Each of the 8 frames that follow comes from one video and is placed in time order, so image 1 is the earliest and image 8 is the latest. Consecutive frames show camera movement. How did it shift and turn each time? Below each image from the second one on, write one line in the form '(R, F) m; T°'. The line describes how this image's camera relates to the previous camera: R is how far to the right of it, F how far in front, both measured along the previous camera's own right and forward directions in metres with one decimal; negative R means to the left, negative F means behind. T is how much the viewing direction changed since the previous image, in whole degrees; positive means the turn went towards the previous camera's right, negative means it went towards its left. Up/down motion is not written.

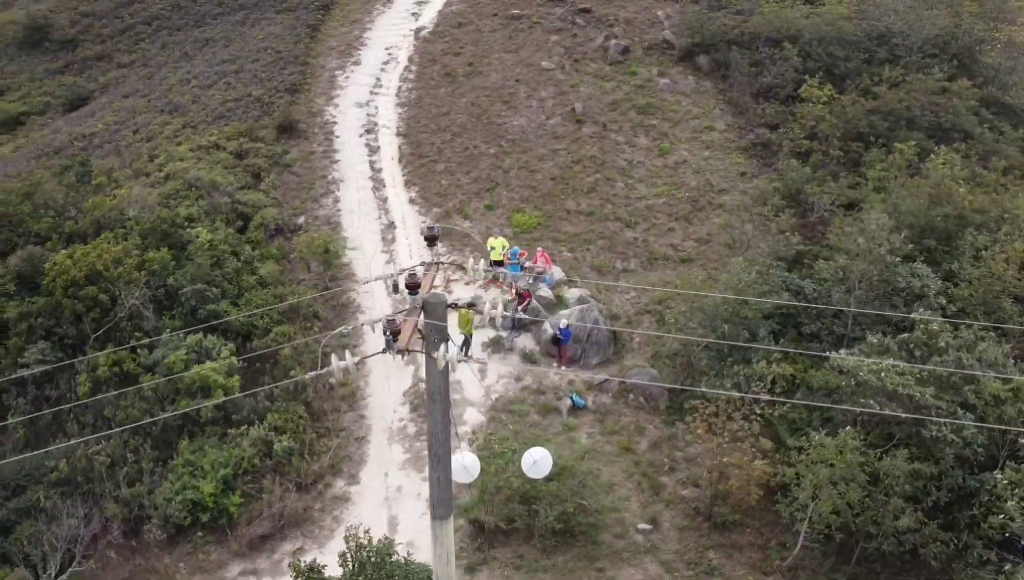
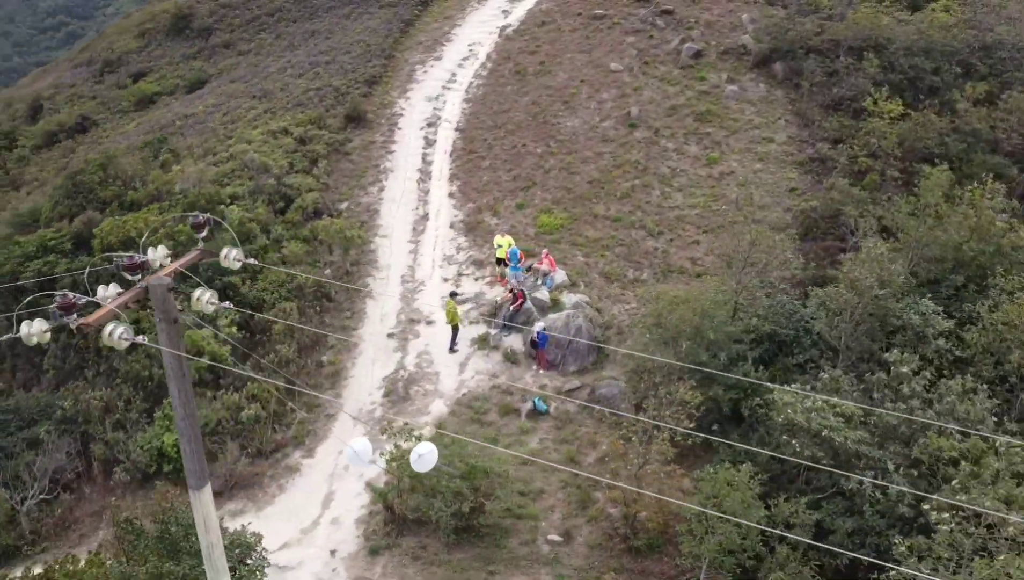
(+3.6, +0.3) m; -12°
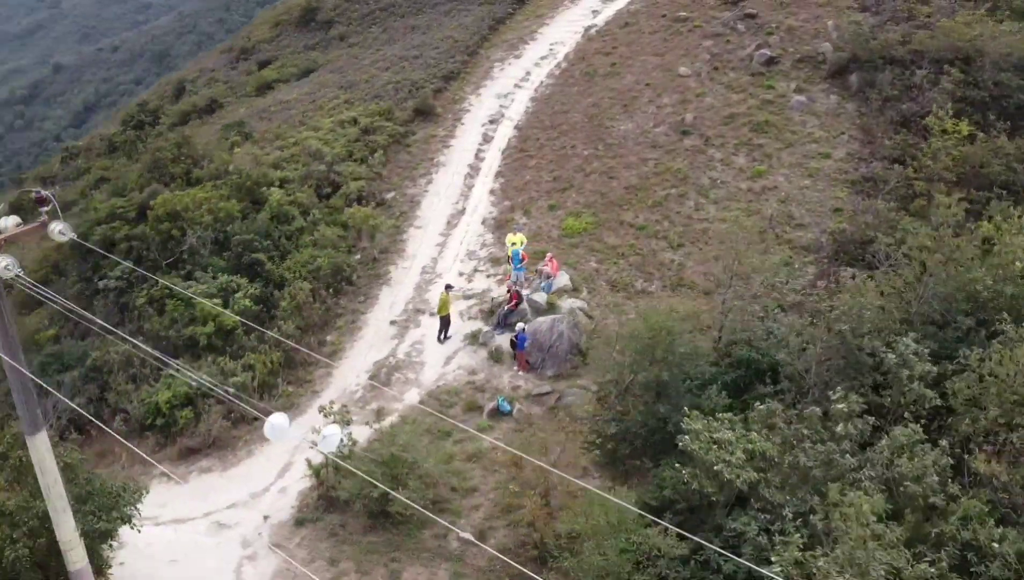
(+3.5, +0.3) m; -12°
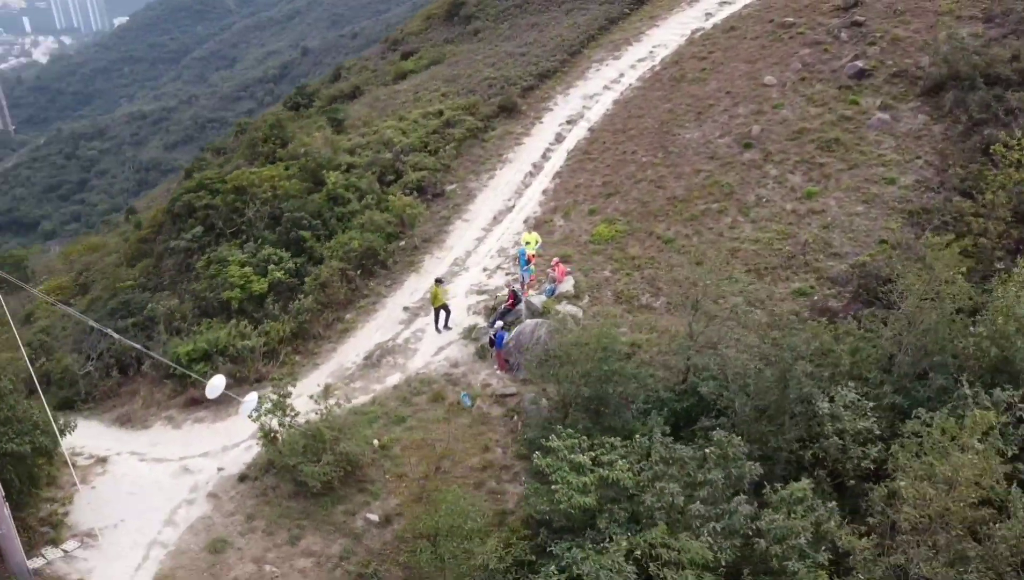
(+4.2, +0.4) m; -14°
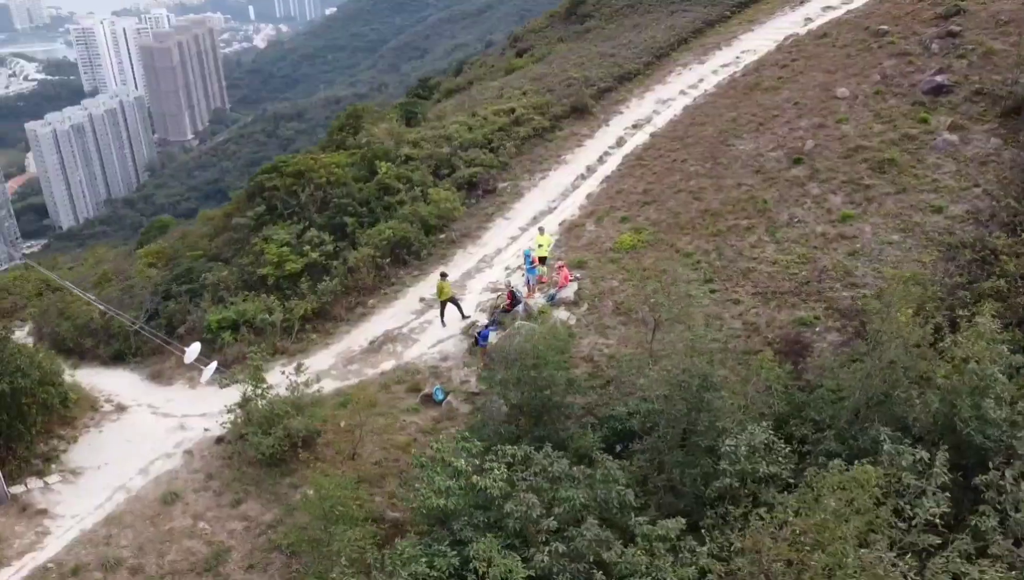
(+3.5, +0.3) m; -12°
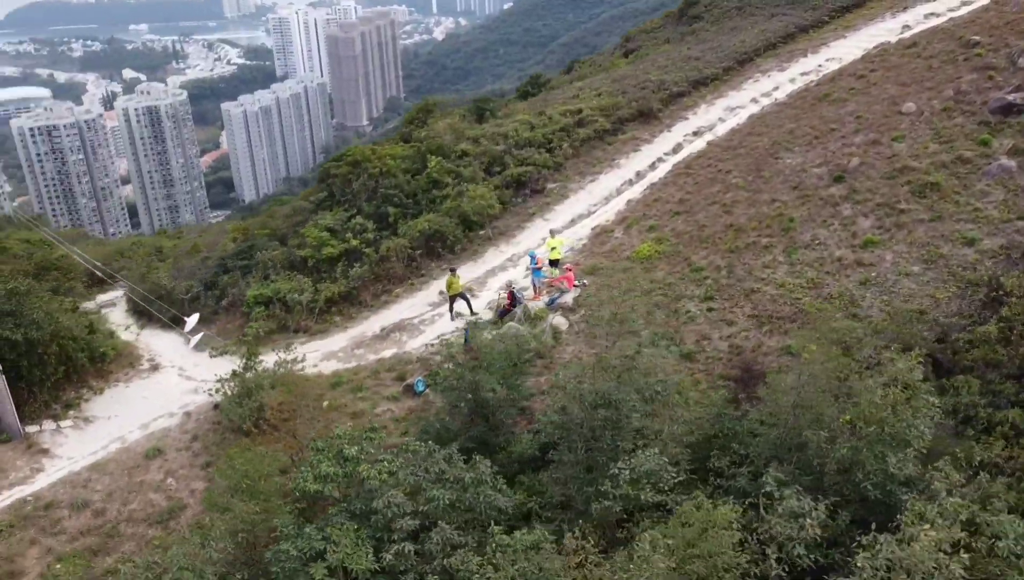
(+3.2, +0.3) m; -11°
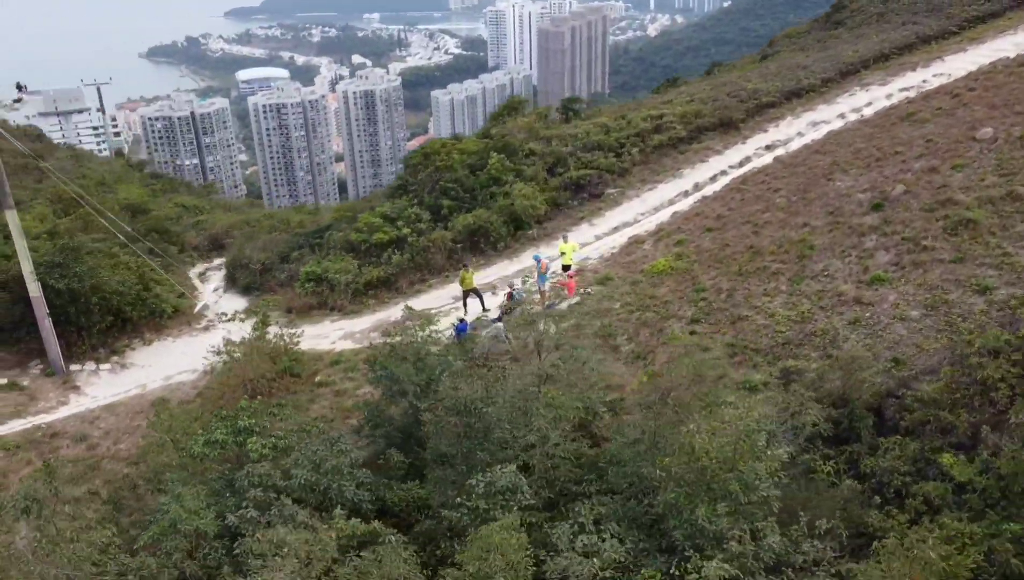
(+4.0, +0.4) m; -13°
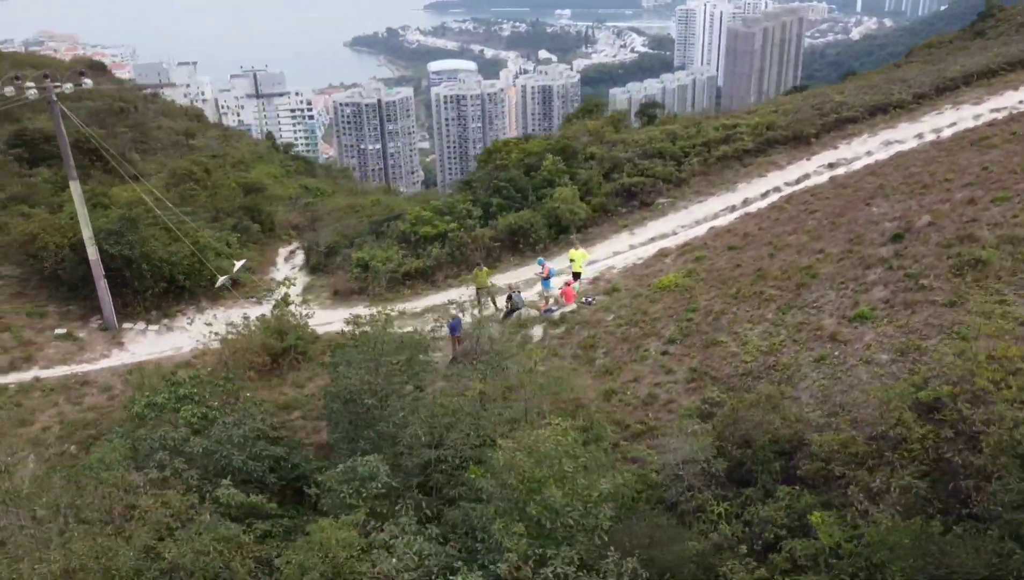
(+3.5, +0.3) m; -12°
